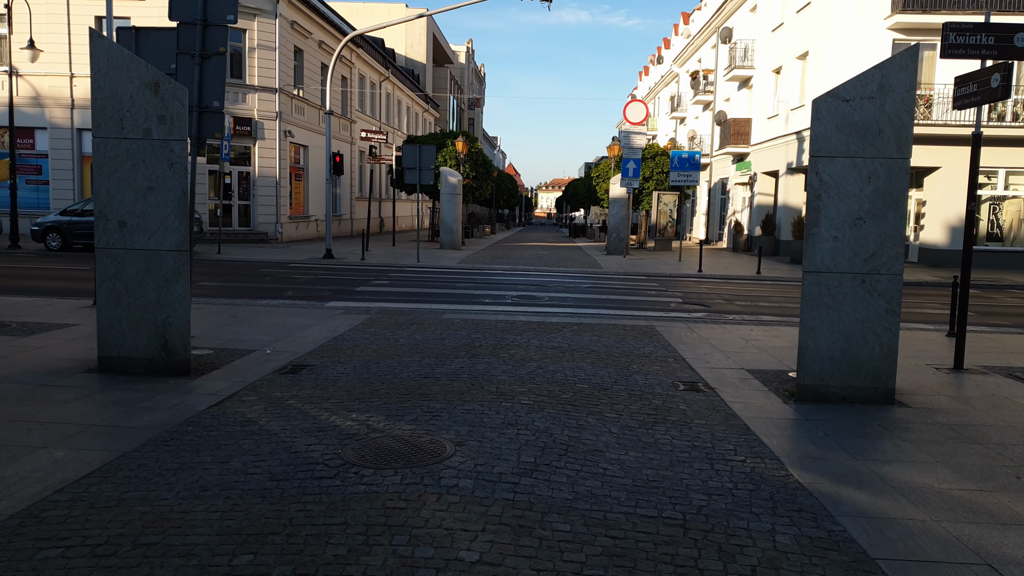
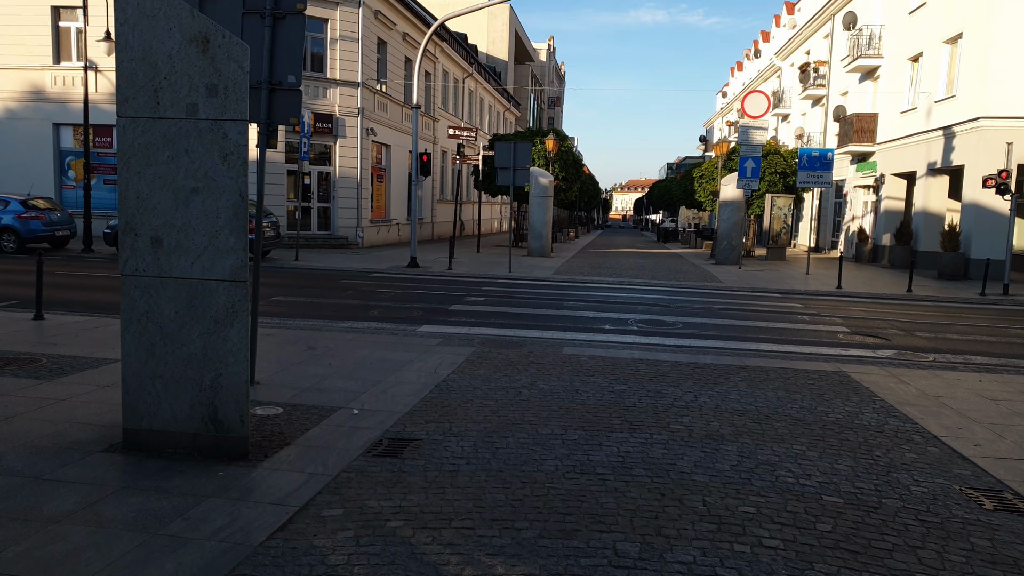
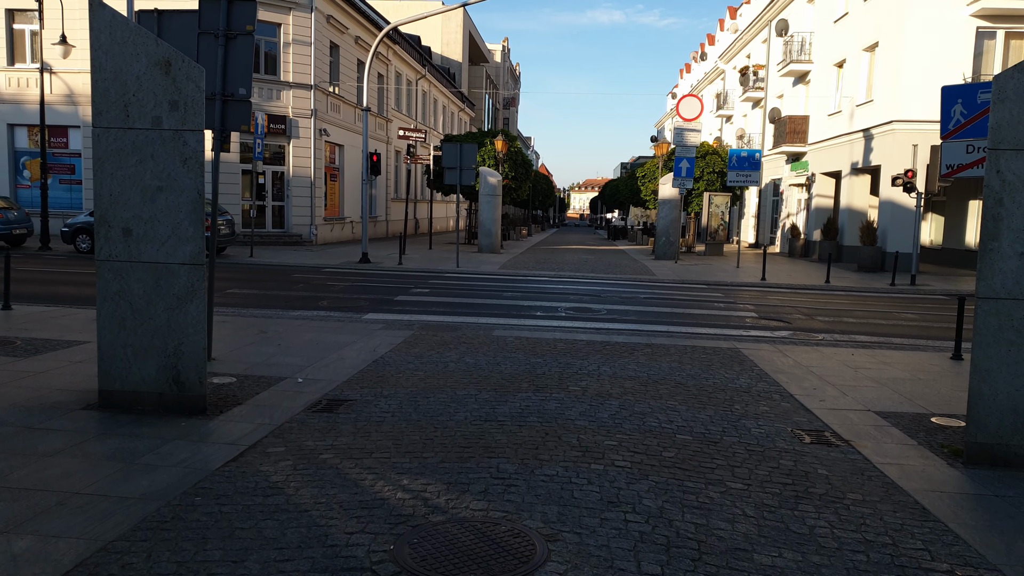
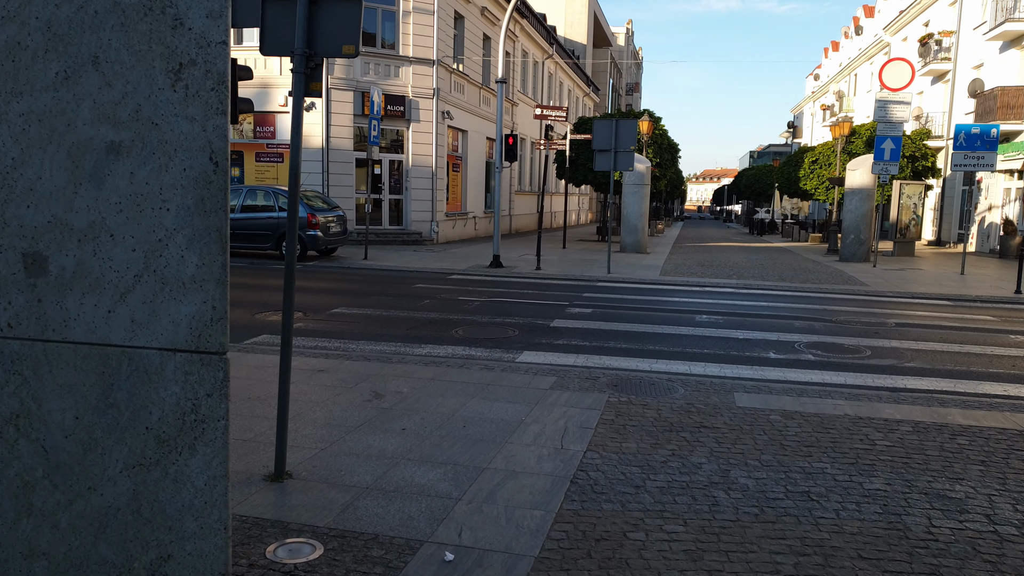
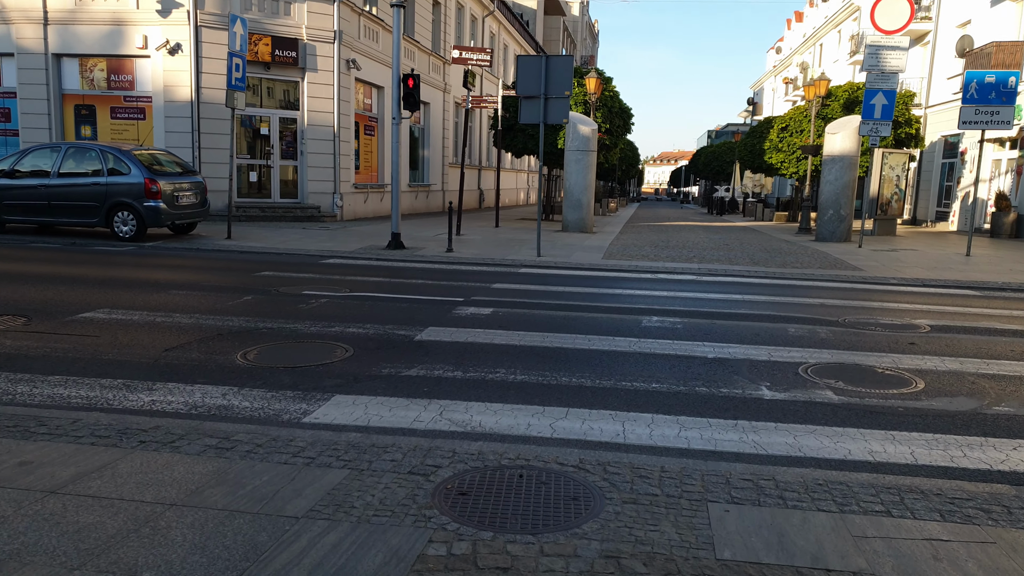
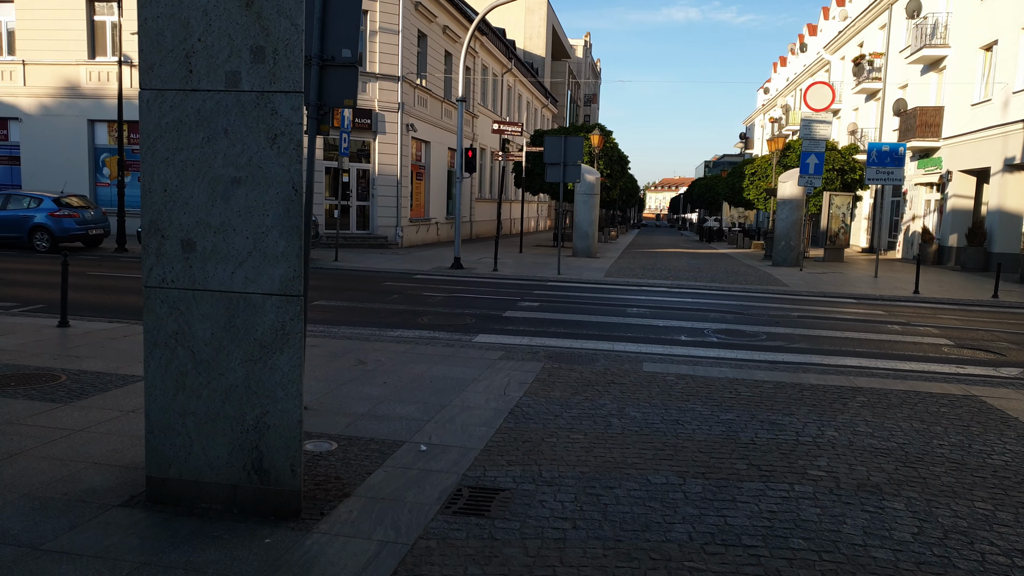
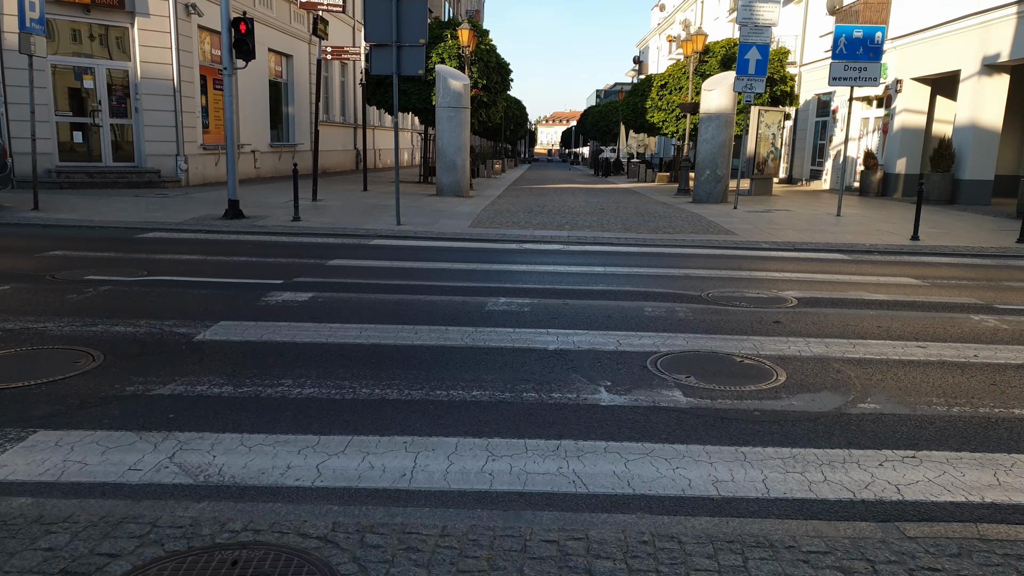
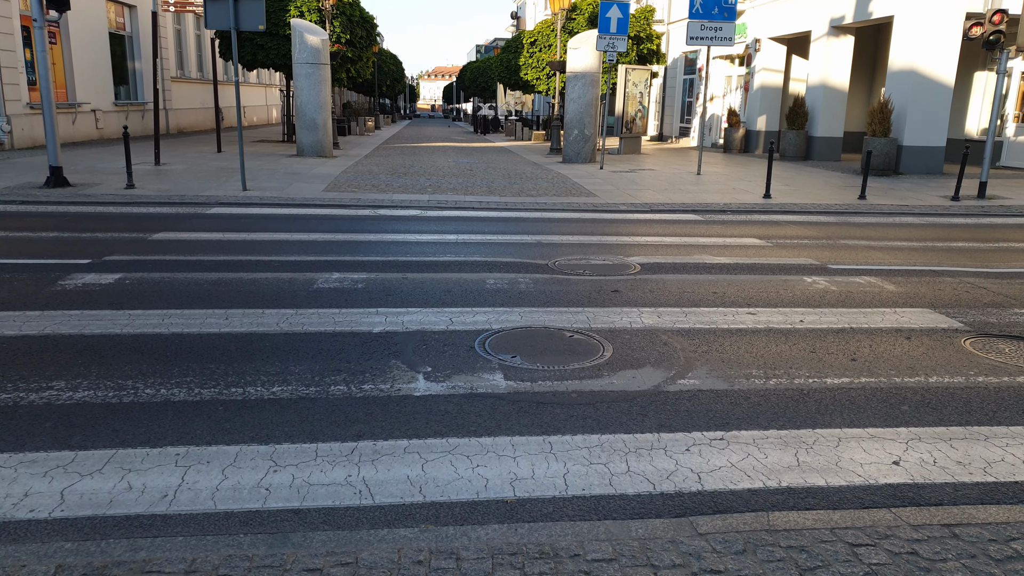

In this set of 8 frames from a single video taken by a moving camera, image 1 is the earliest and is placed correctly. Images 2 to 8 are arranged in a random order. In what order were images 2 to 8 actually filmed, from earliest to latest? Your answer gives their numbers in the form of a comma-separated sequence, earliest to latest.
3, 2, 6, 4, 5, 7, 8
